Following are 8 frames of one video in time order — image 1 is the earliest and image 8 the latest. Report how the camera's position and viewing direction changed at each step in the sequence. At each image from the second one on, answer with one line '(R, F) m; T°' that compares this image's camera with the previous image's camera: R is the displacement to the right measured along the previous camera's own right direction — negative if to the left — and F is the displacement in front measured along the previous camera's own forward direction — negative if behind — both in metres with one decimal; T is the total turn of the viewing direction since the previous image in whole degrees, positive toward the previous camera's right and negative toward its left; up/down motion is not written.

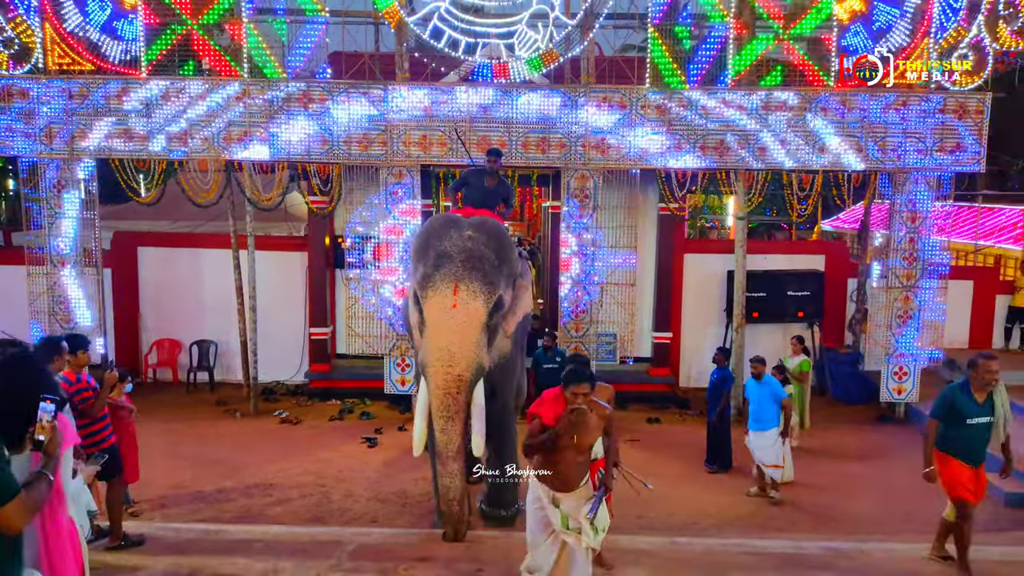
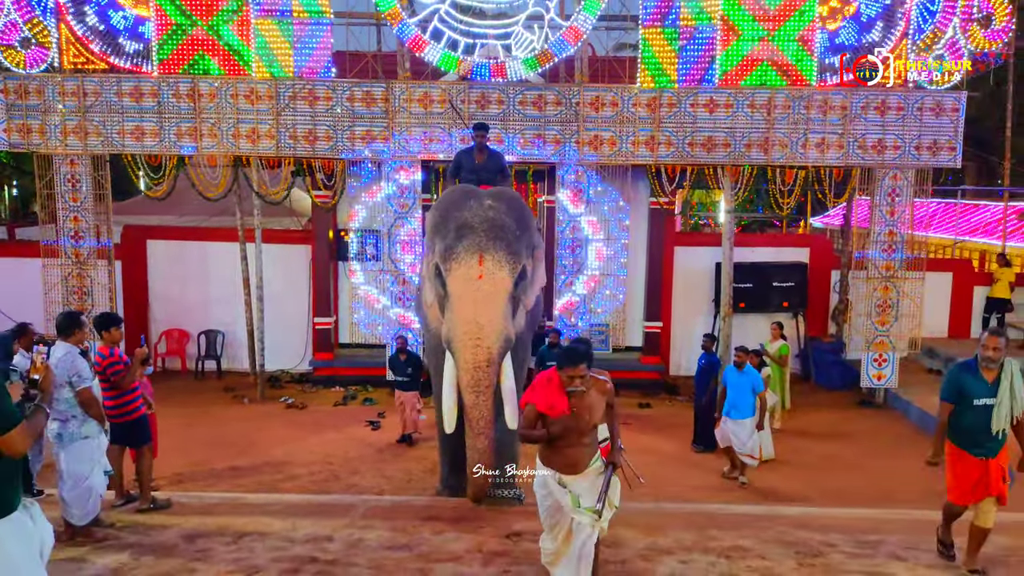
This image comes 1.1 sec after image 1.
(0.0, -0.4) m; 0°
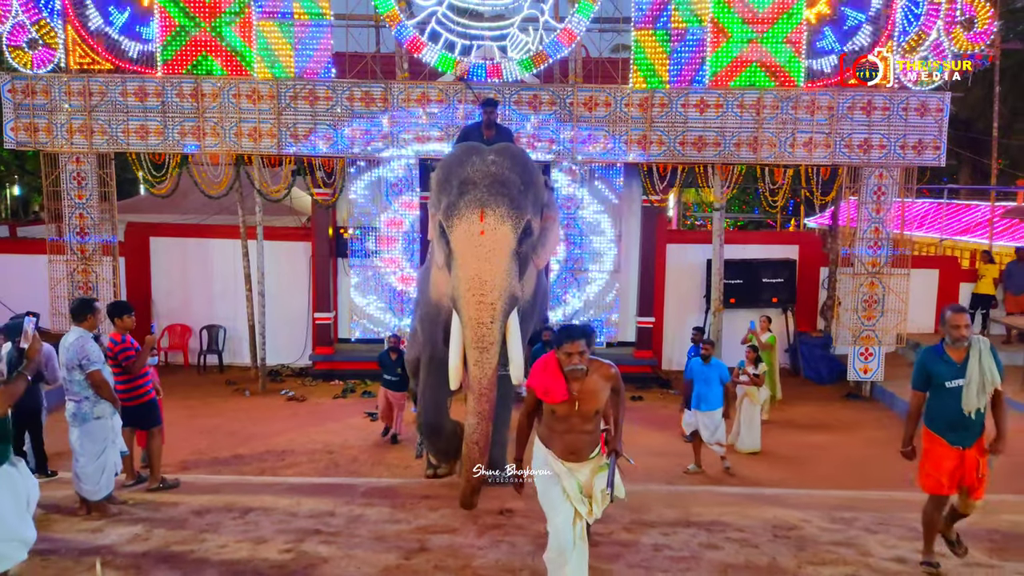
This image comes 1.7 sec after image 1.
(0.0, -0.2) m; 0°
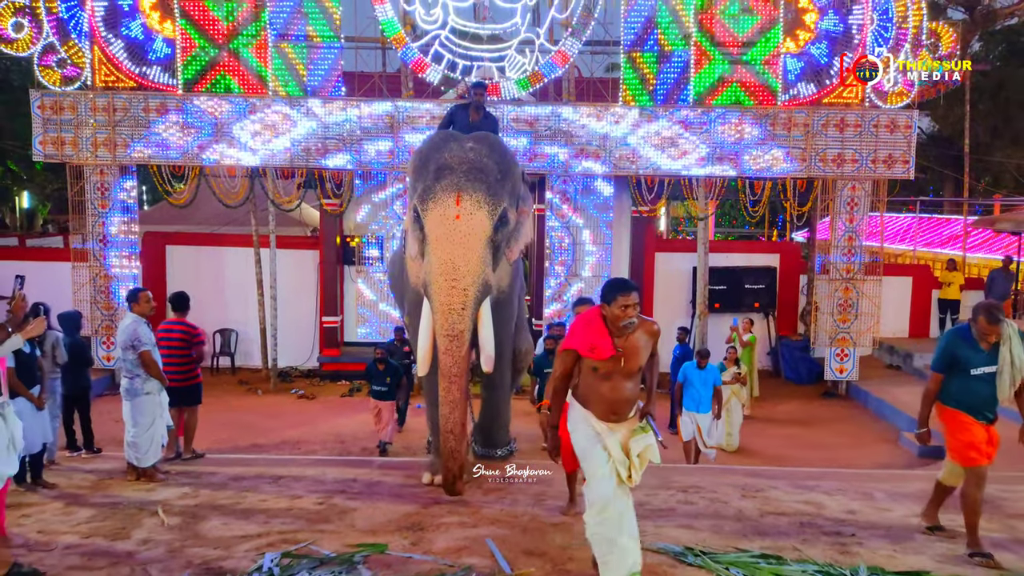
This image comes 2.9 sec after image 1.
(0.0, -0.7) m; 0°
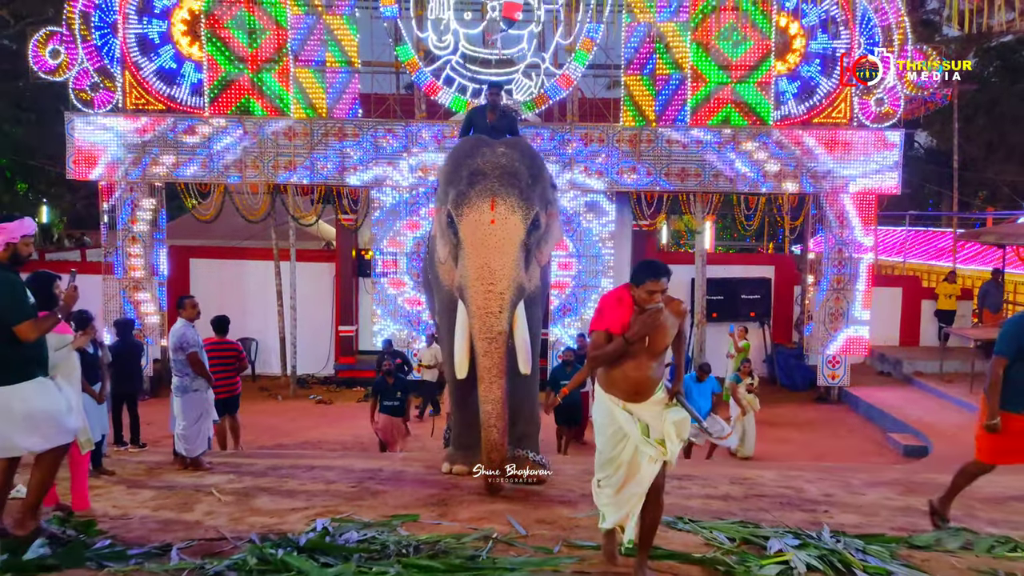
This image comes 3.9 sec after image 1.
(-0.1, -0.6) m; 0°
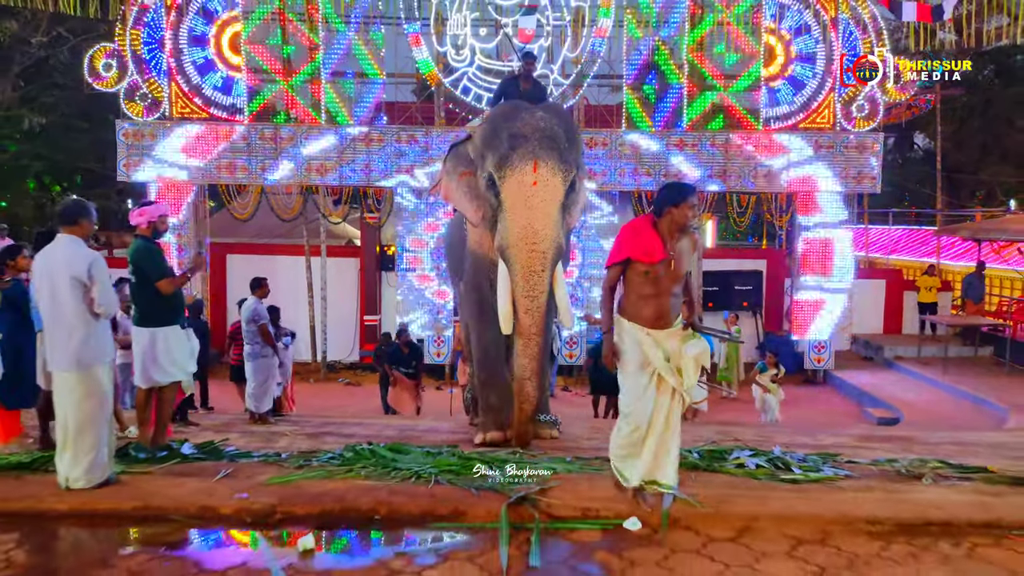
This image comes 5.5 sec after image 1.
(-0.1, -1.1) m; 0°
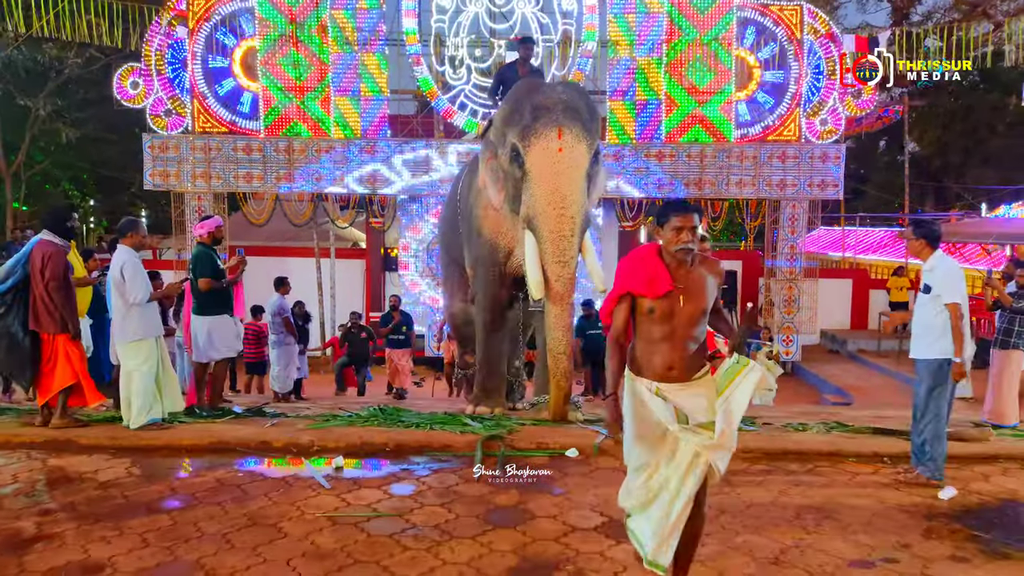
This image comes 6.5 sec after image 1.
(+0.1, -1.1) m; 0°
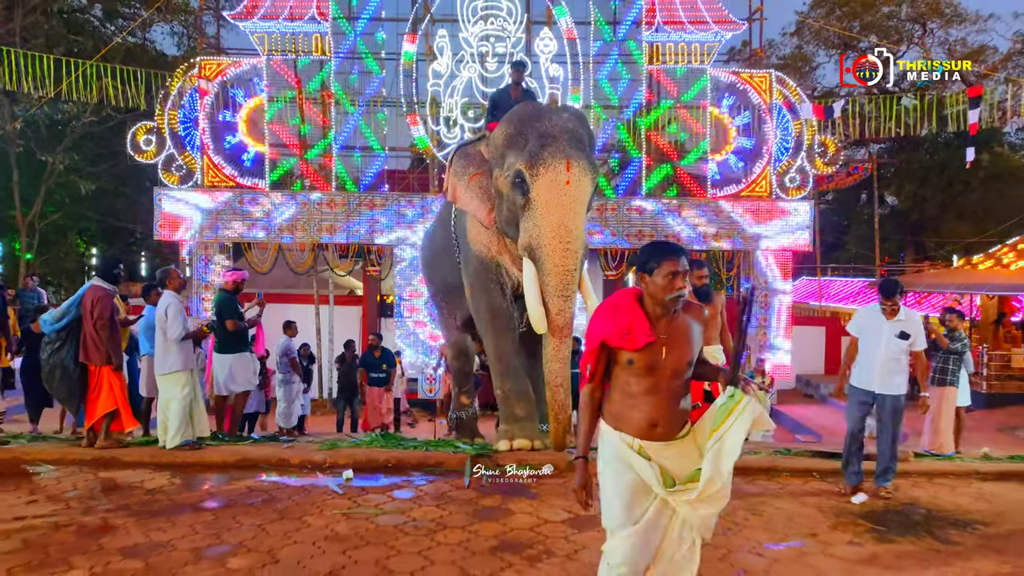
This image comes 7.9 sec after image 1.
(0.0, -0.7) m; +1°
